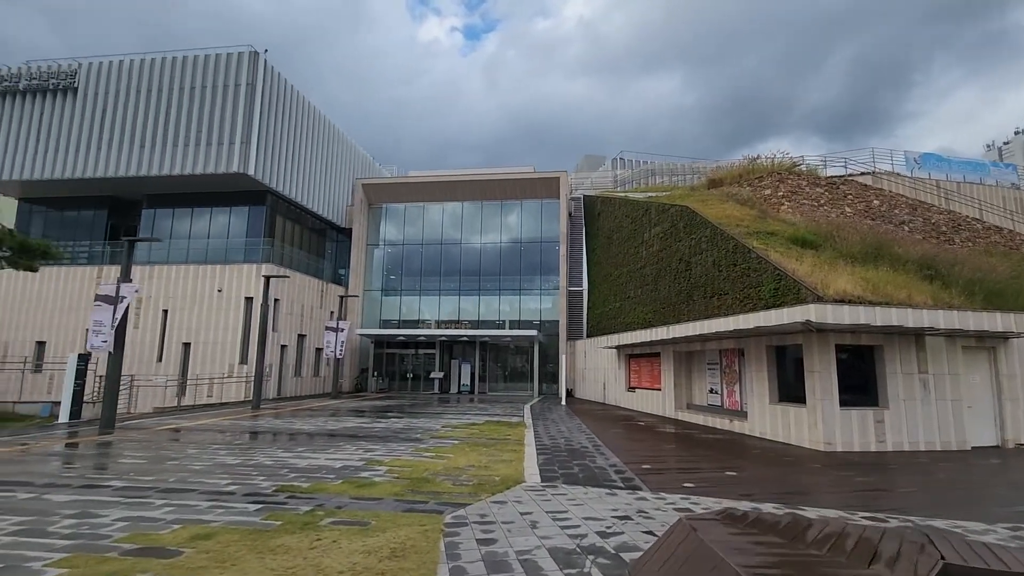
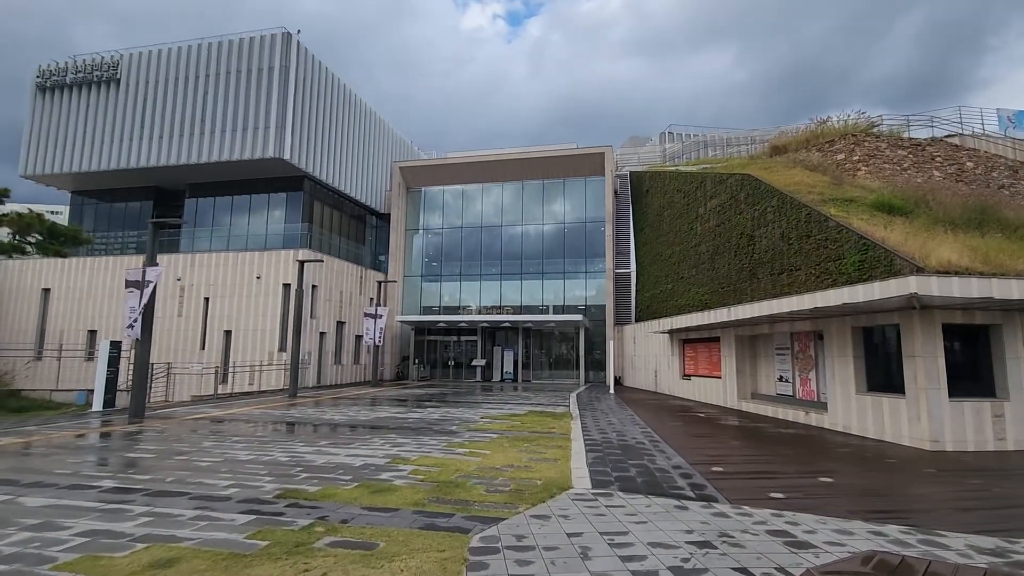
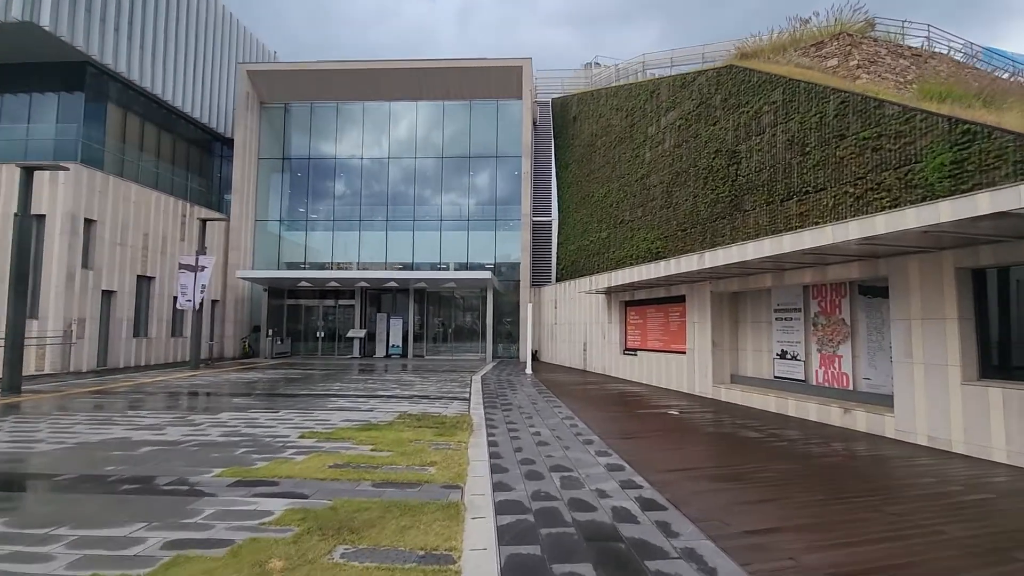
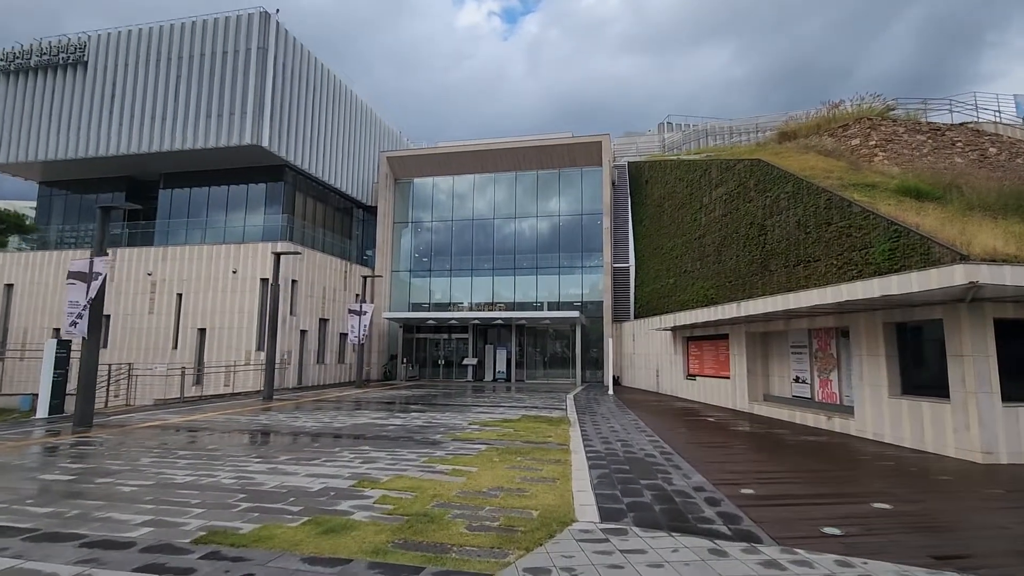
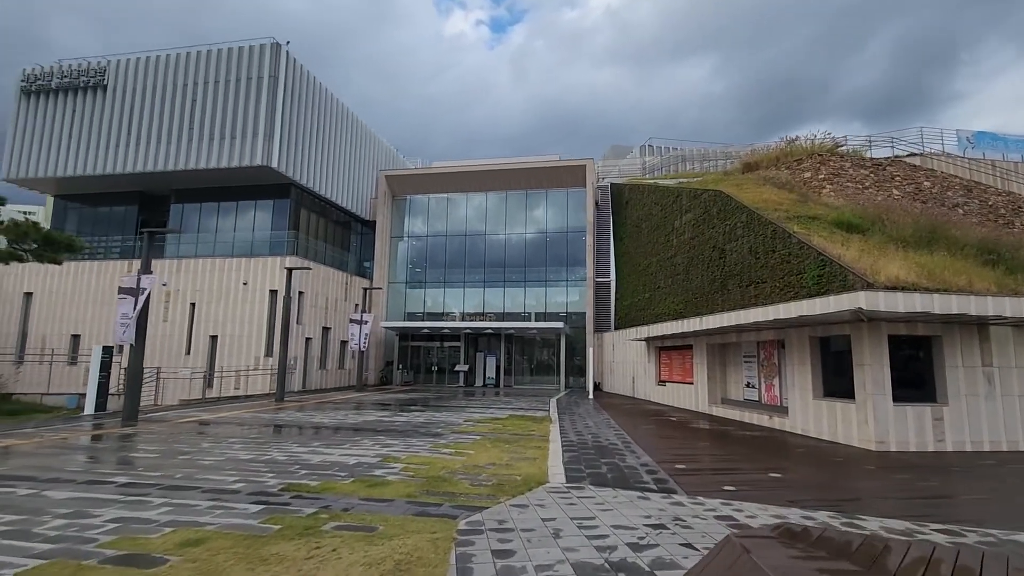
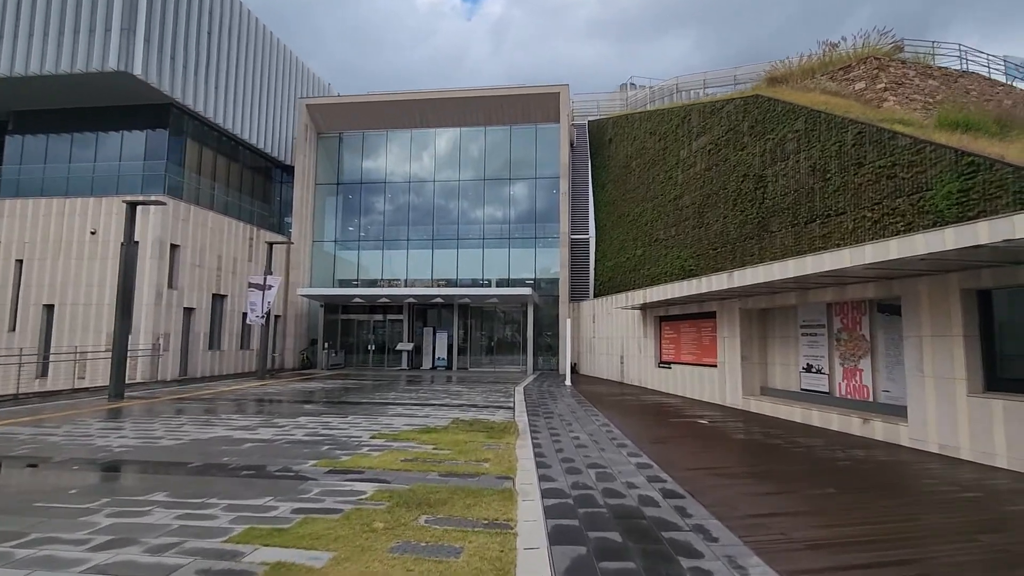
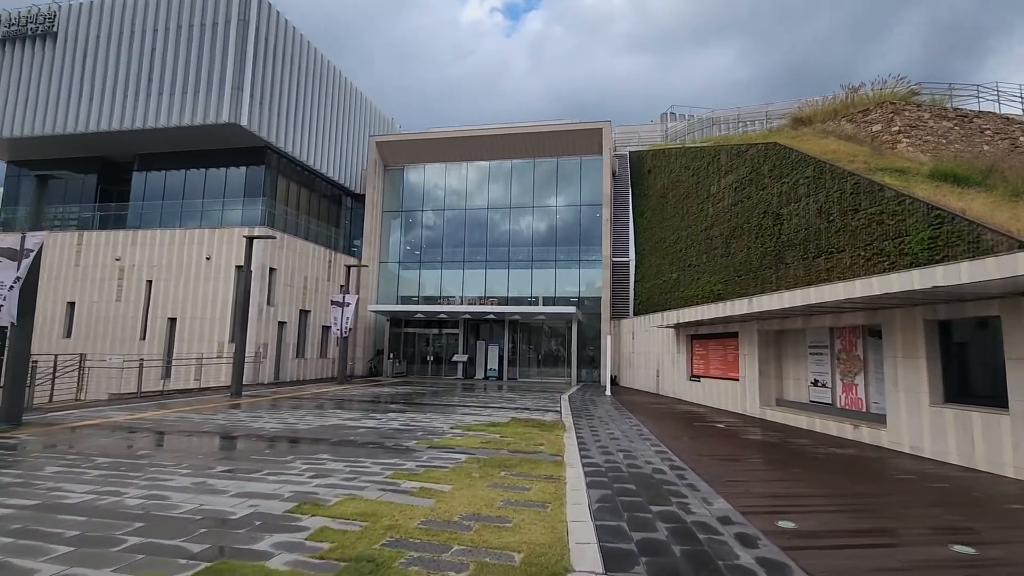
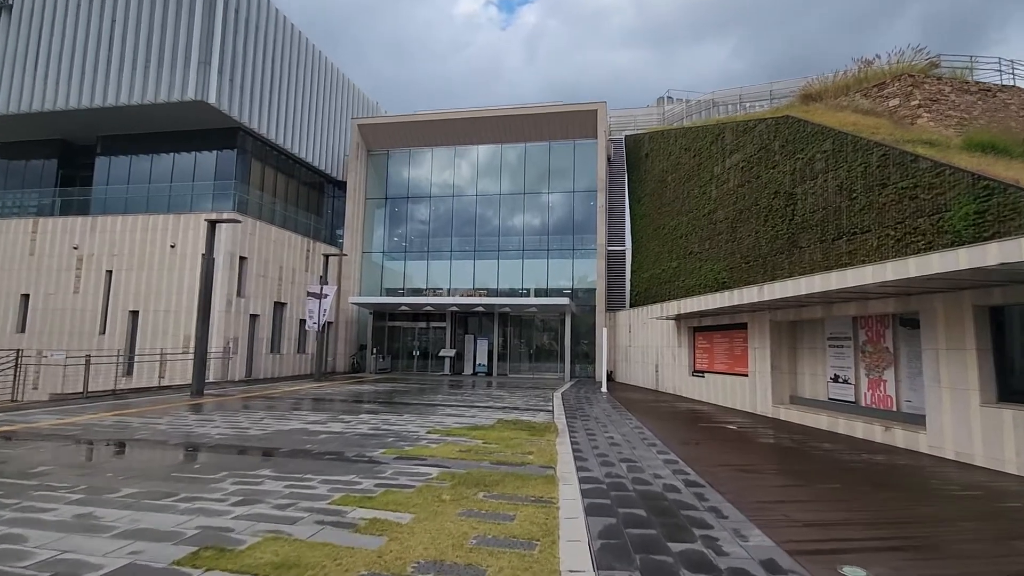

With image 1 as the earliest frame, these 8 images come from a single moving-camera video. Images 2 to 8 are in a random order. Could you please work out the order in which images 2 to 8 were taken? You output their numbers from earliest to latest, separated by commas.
5, 2, 4, 7, 8, 6, 3
